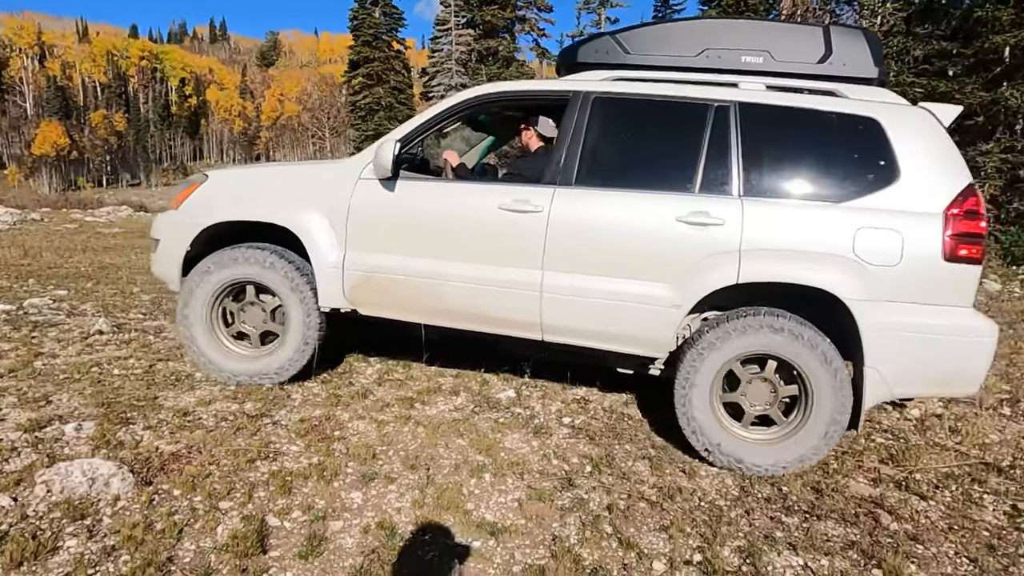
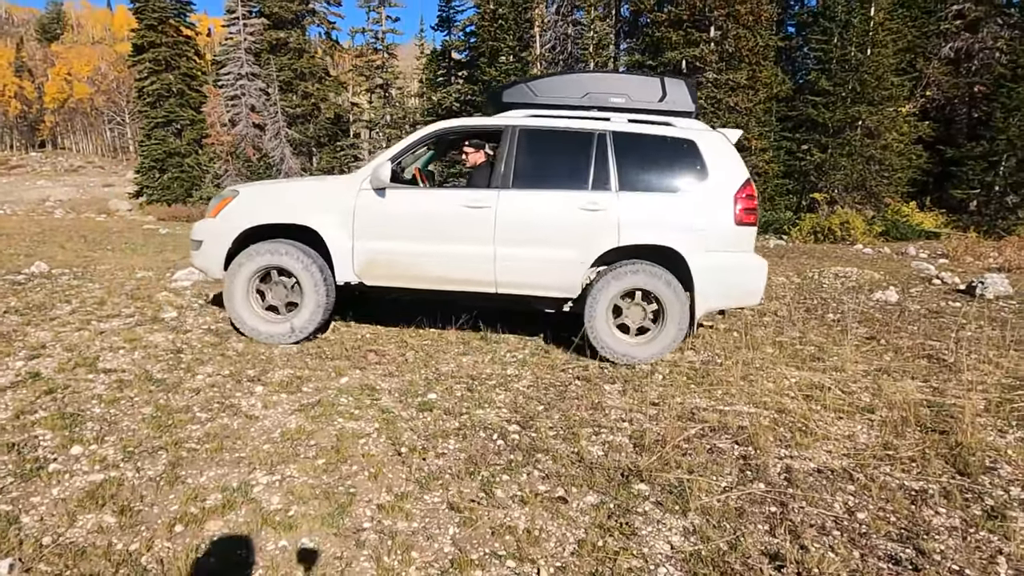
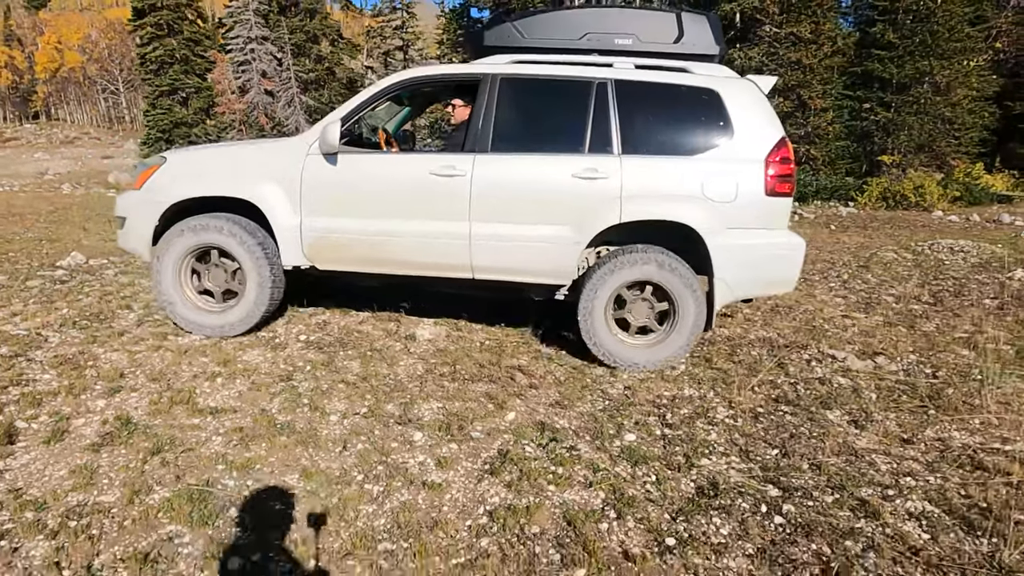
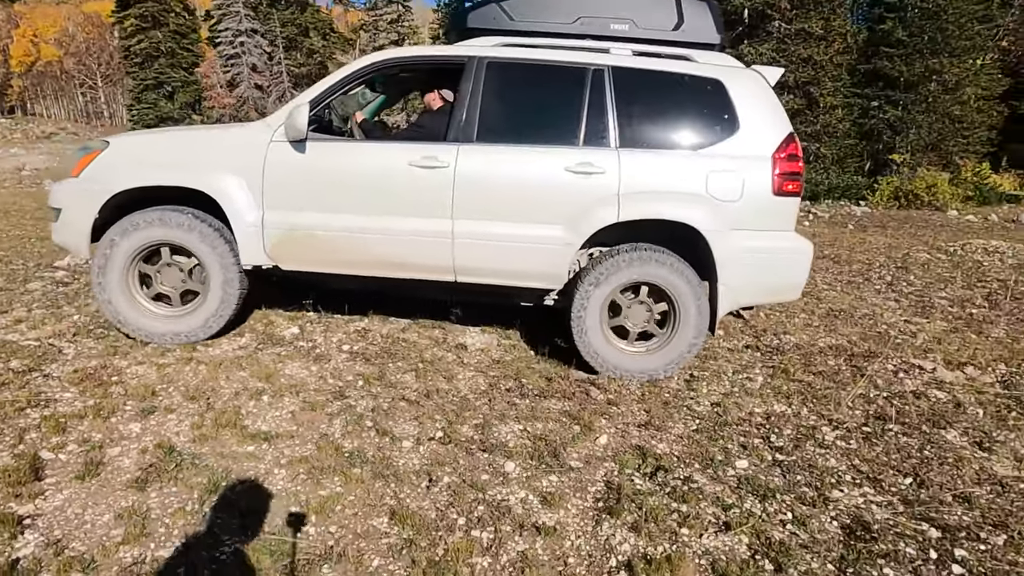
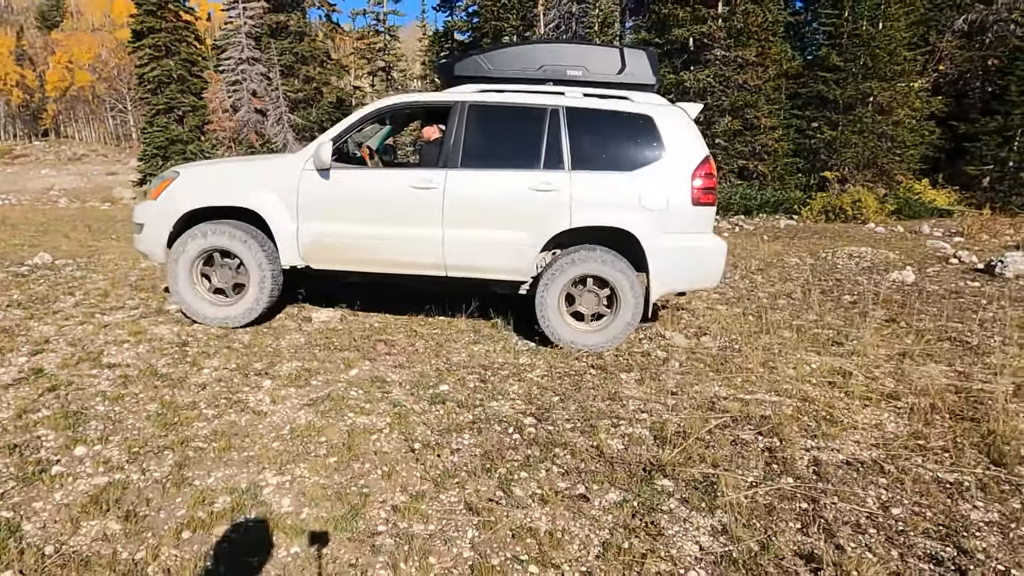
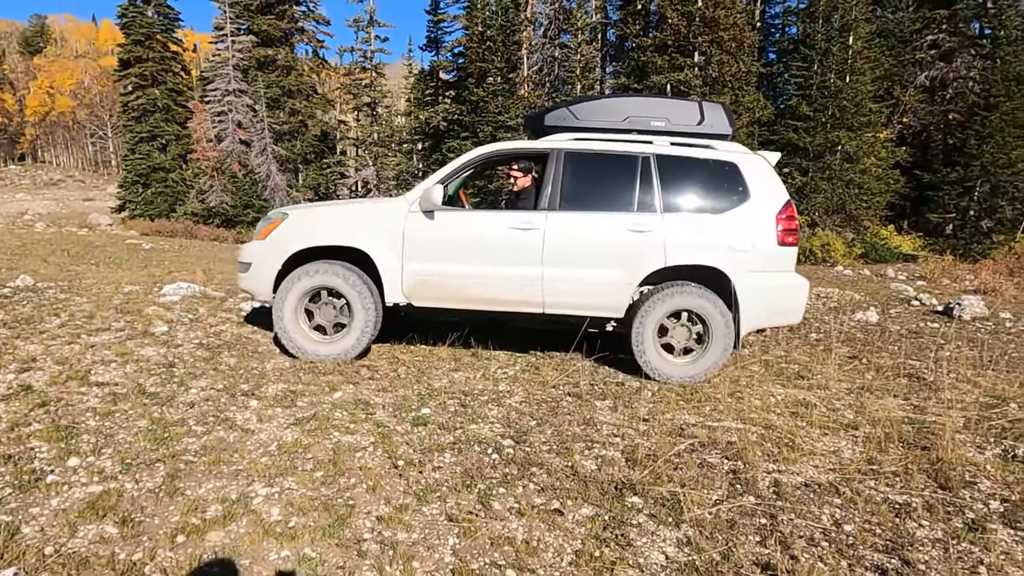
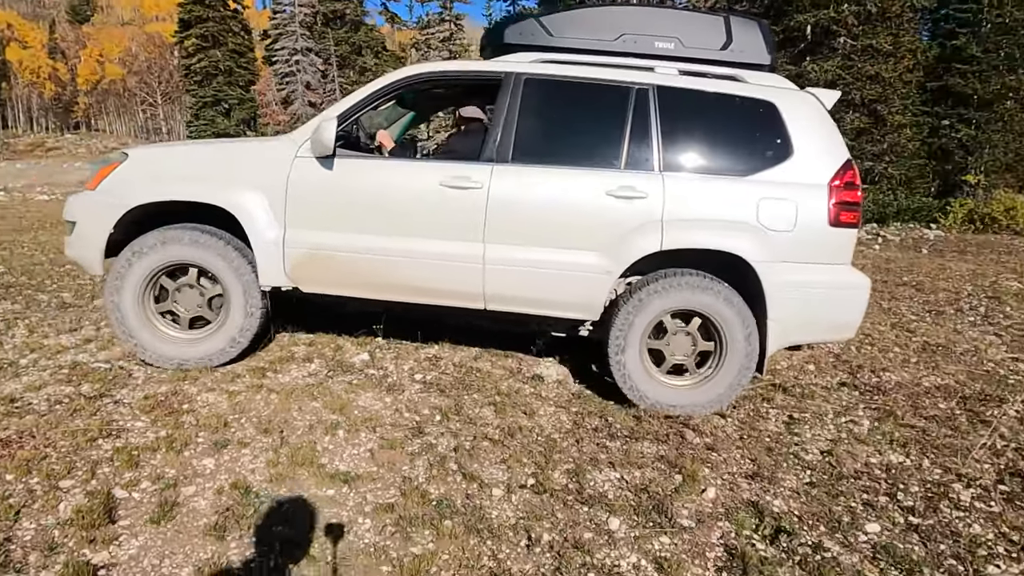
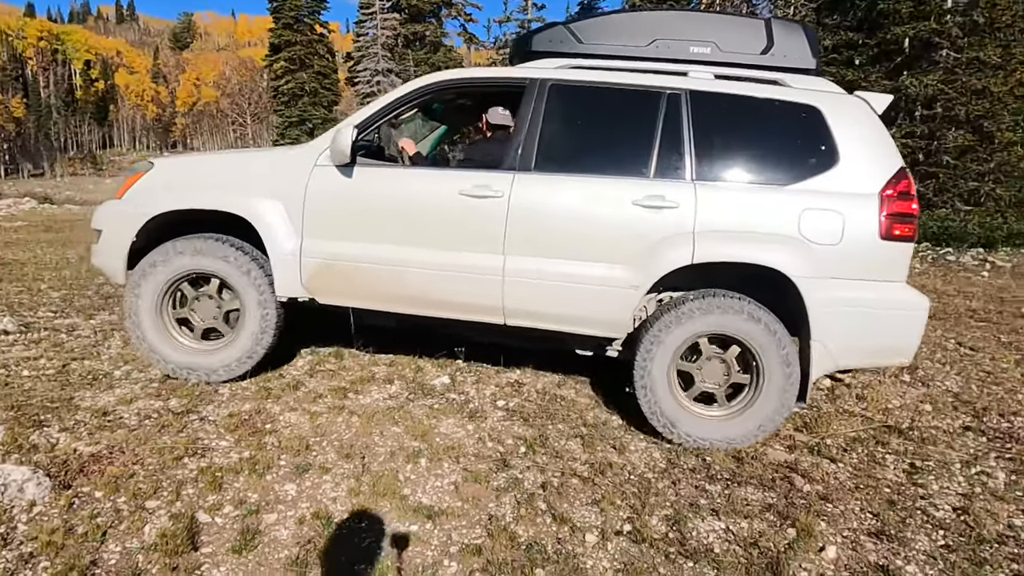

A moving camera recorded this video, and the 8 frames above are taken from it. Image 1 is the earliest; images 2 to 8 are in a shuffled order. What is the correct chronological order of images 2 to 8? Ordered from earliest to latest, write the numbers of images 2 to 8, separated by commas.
8, 7, 4, 3, 5, 2, 6
